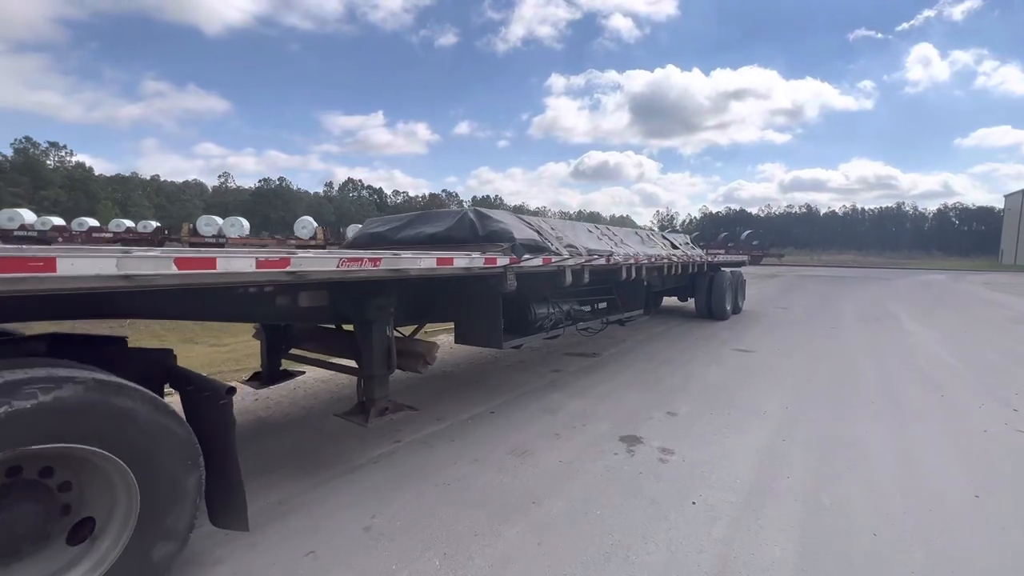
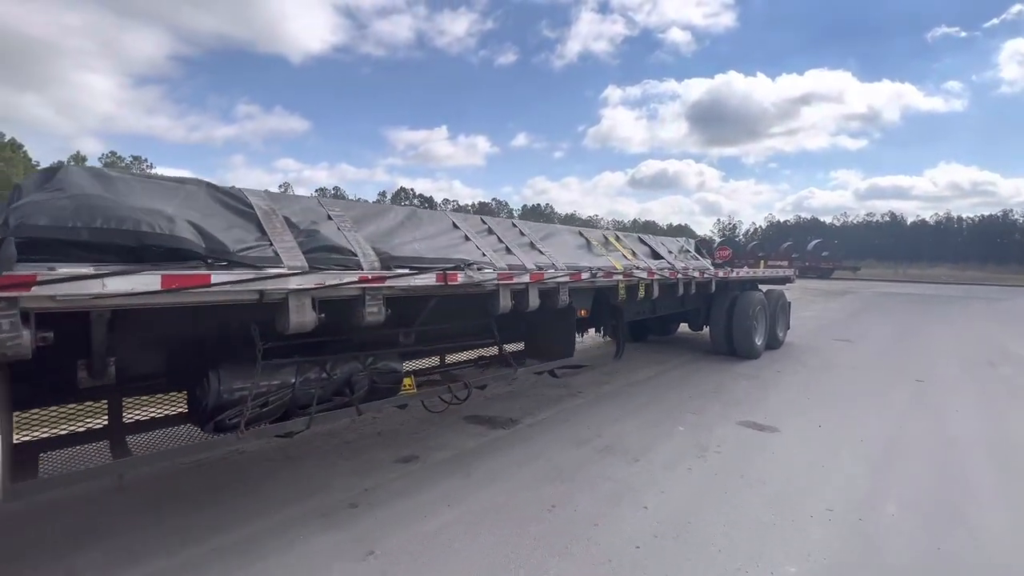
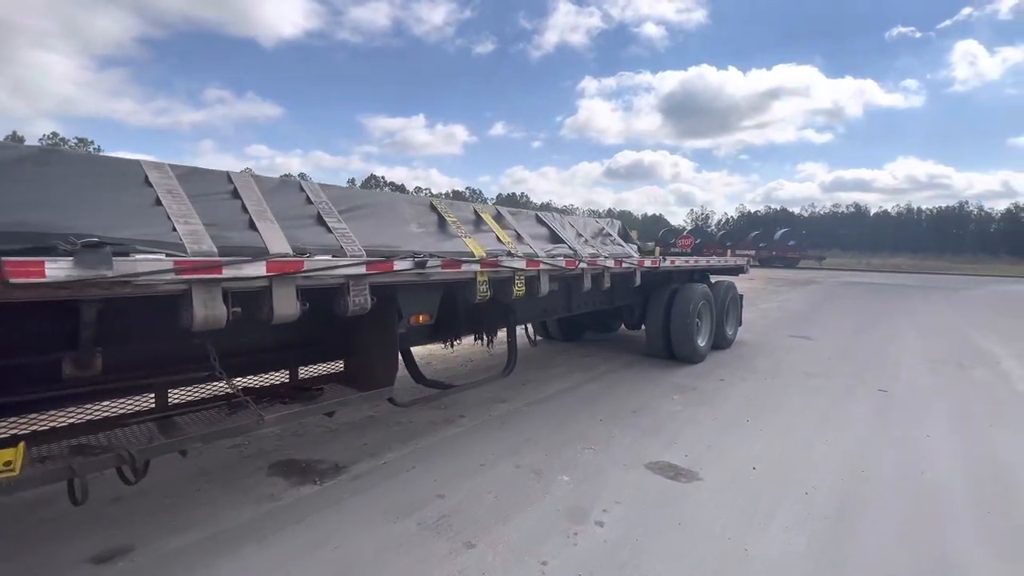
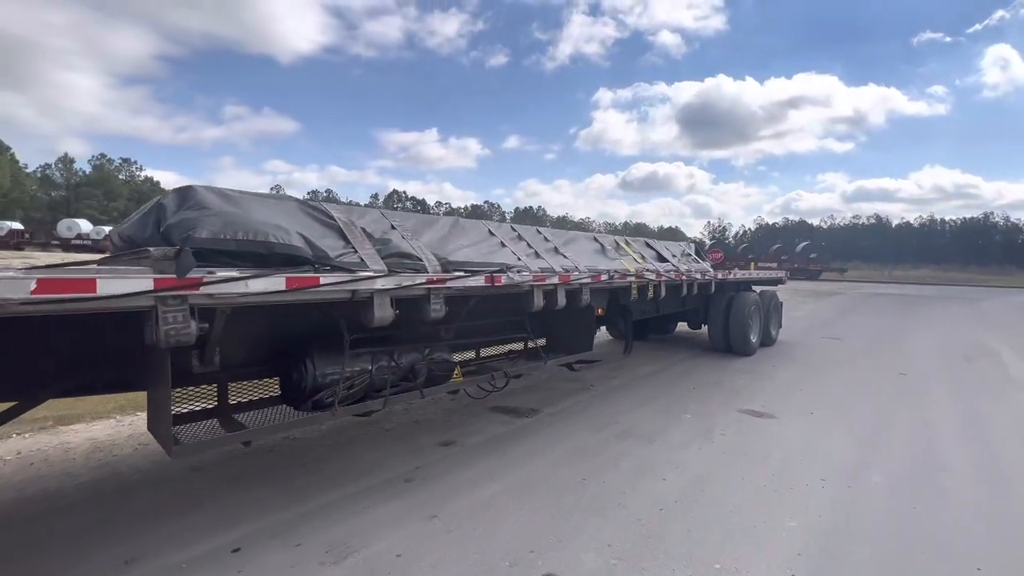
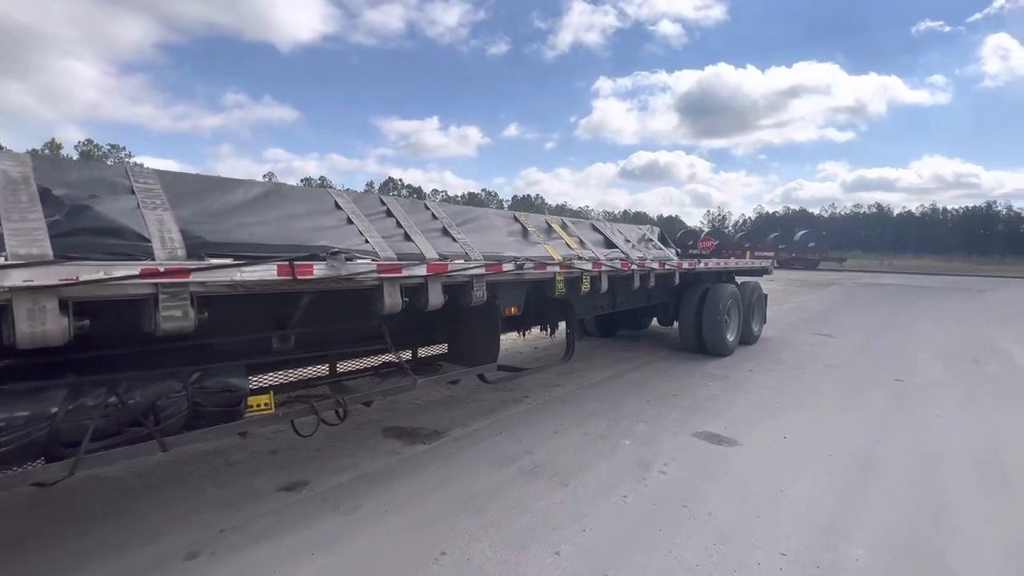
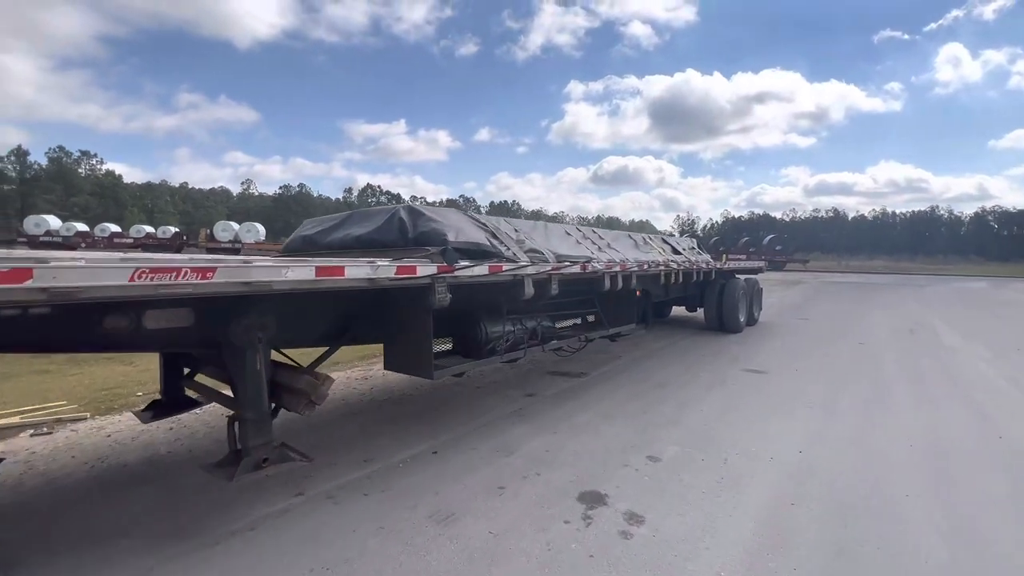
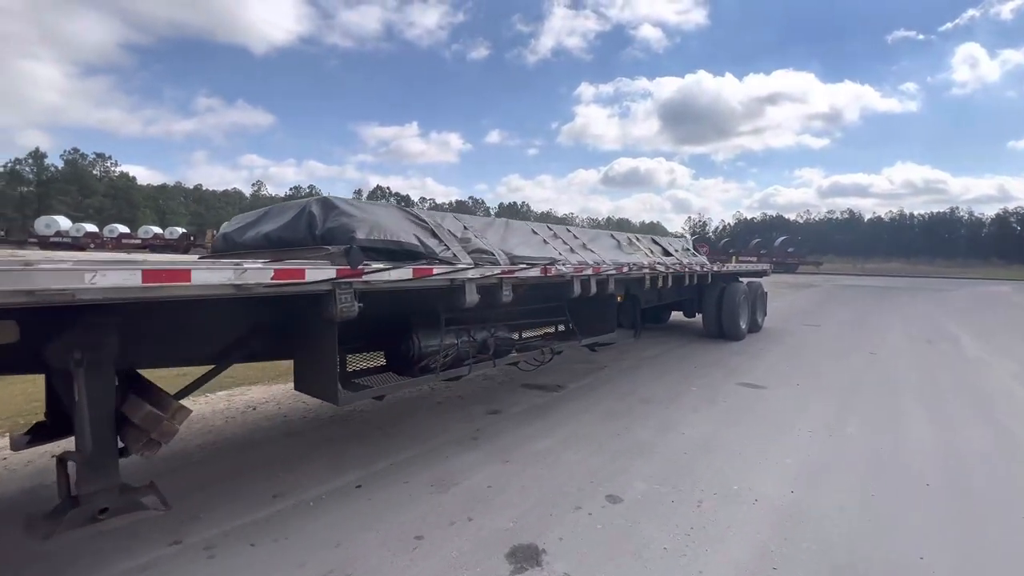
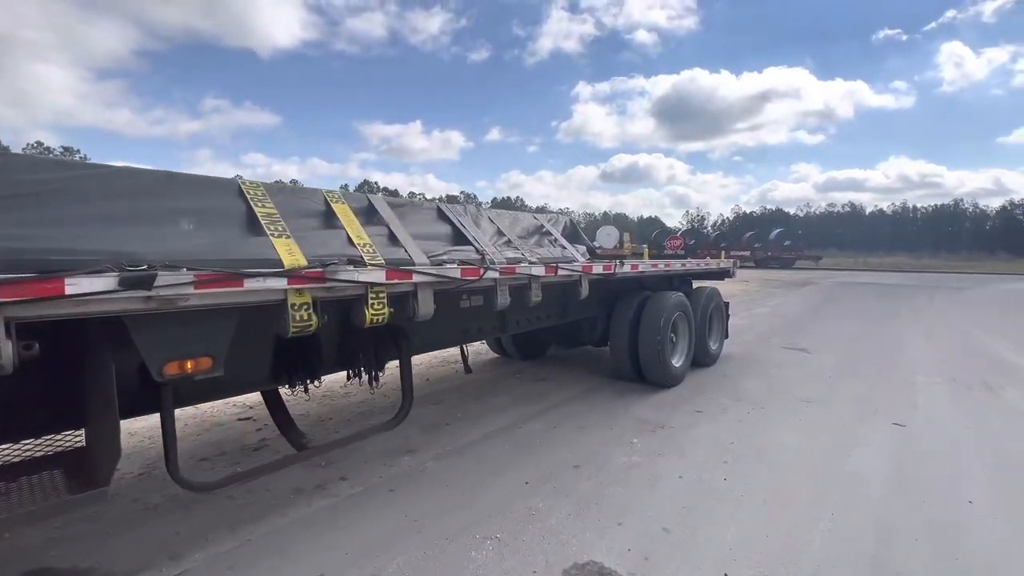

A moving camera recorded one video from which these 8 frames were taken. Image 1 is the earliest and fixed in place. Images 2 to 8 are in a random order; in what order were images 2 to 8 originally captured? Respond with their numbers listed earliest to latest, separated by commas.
6, 7, 4, 2, 5, 3, 8
